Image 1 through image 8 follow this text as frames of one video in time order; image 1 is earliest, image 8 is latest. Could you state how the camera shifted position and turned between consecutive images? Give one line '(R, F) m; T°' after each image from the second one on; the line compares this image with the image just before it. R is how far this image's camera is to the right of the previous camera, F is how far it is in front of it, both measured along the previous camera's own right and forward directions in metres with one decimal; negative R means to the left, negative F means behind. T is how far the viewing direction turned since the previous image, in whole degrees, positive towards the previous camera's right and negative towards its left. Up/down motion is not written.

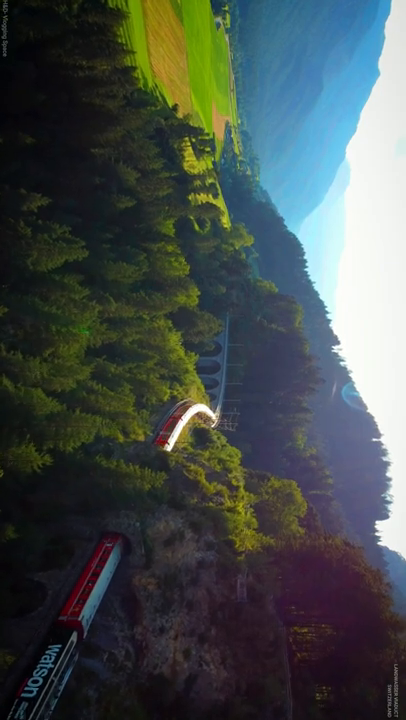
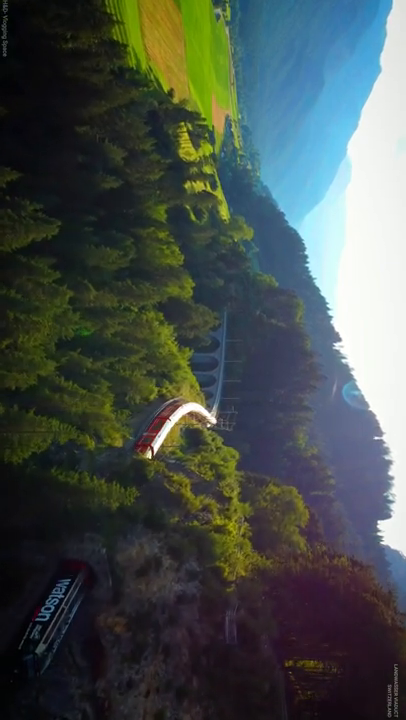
(+0.5, +3.3) m; 0°
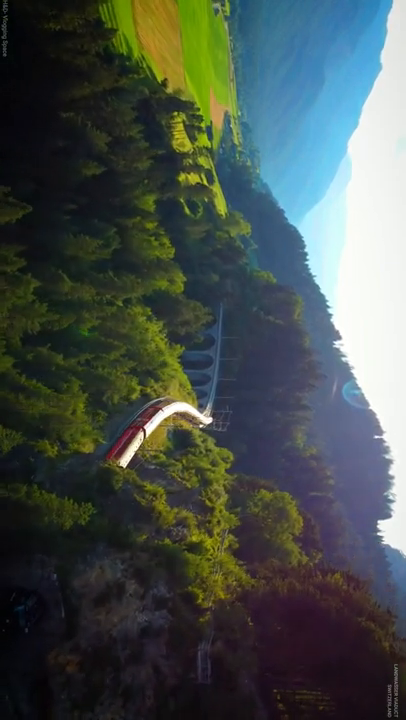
(+0.7, +2.1) m; 0°
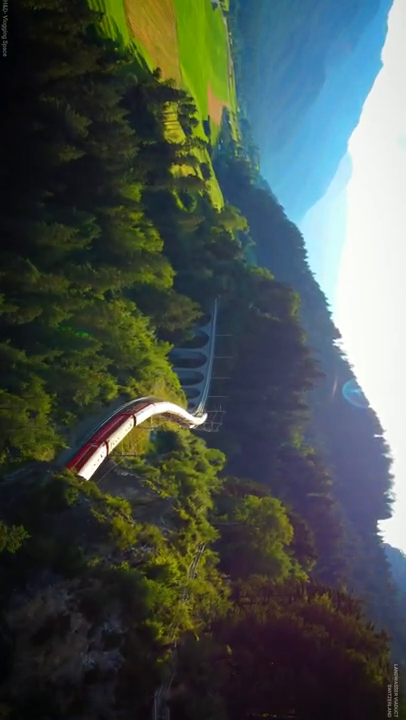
(+0.9, +2.1) m; 0°
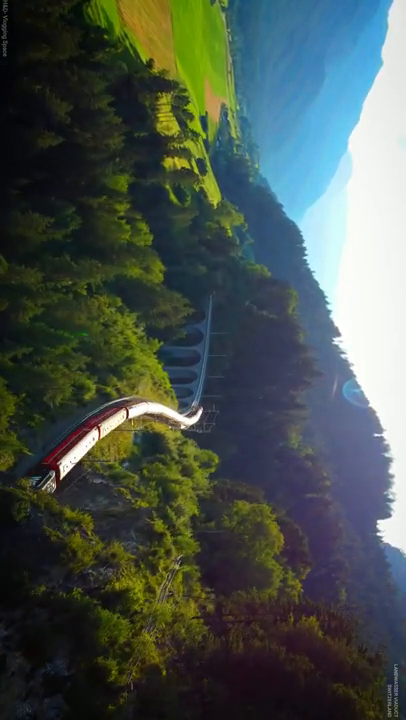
(+0.7, +1.7) m; 0°
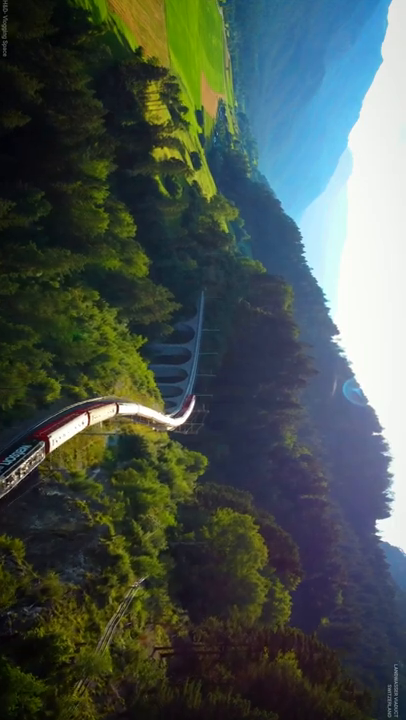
(+1.0, +2.3) m; 0°
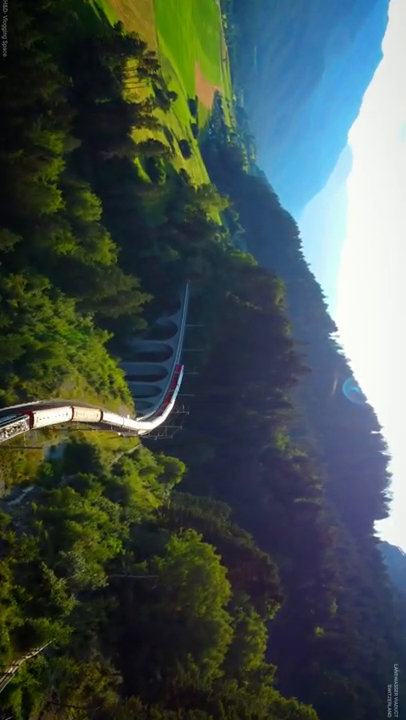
(+1.8, +4.2) m; 0°
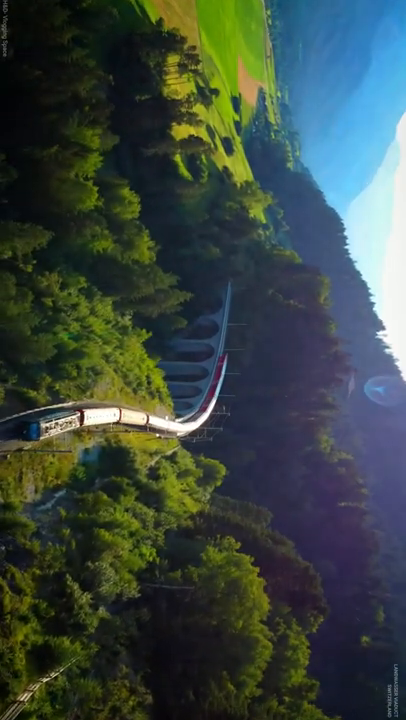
(+0.2, +1.1) m; -4°
